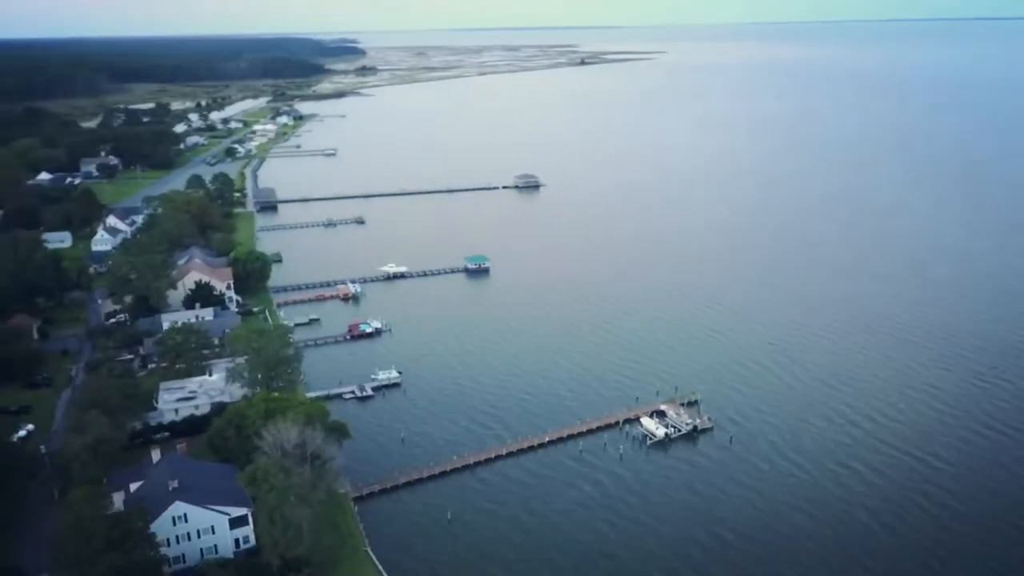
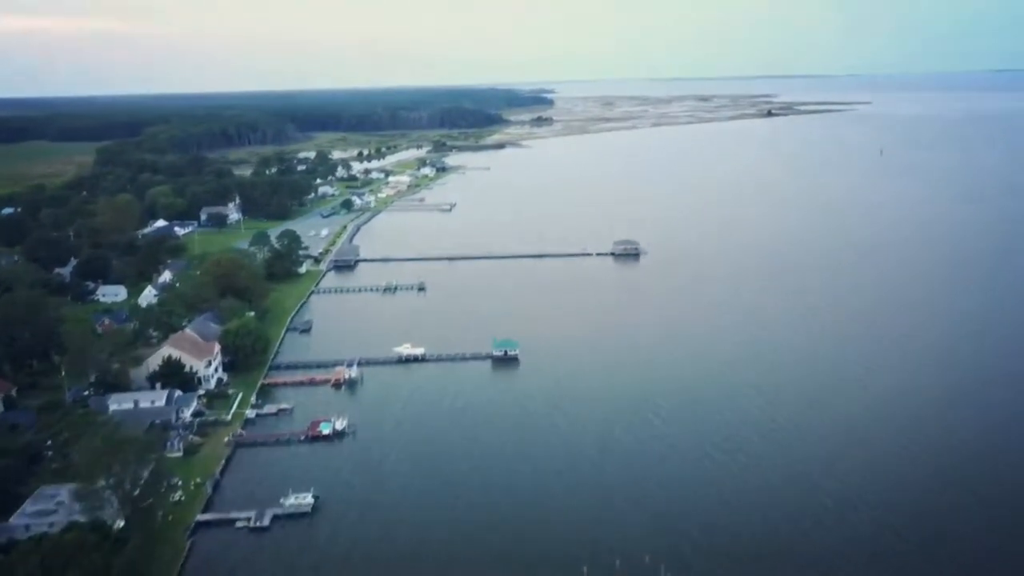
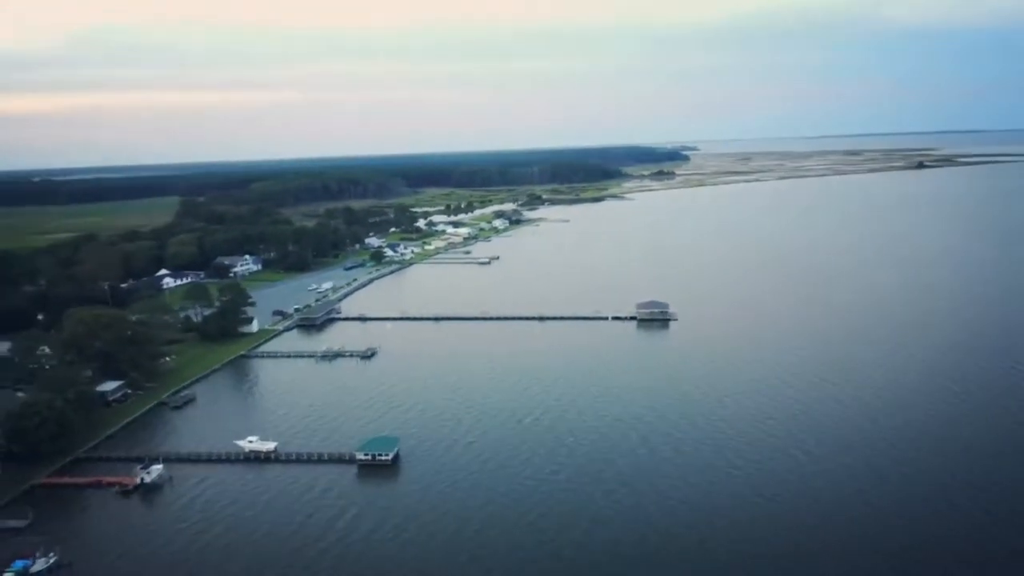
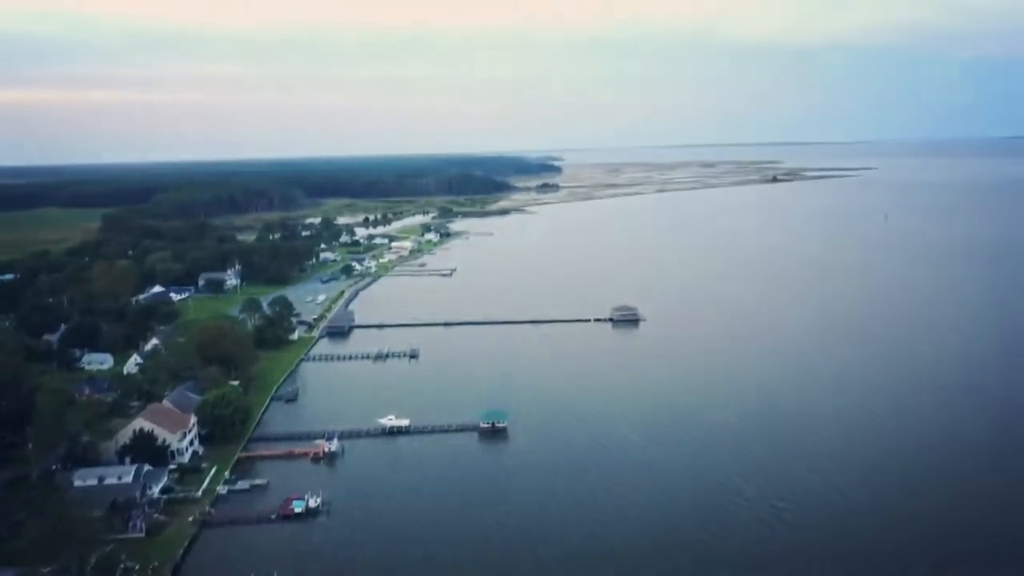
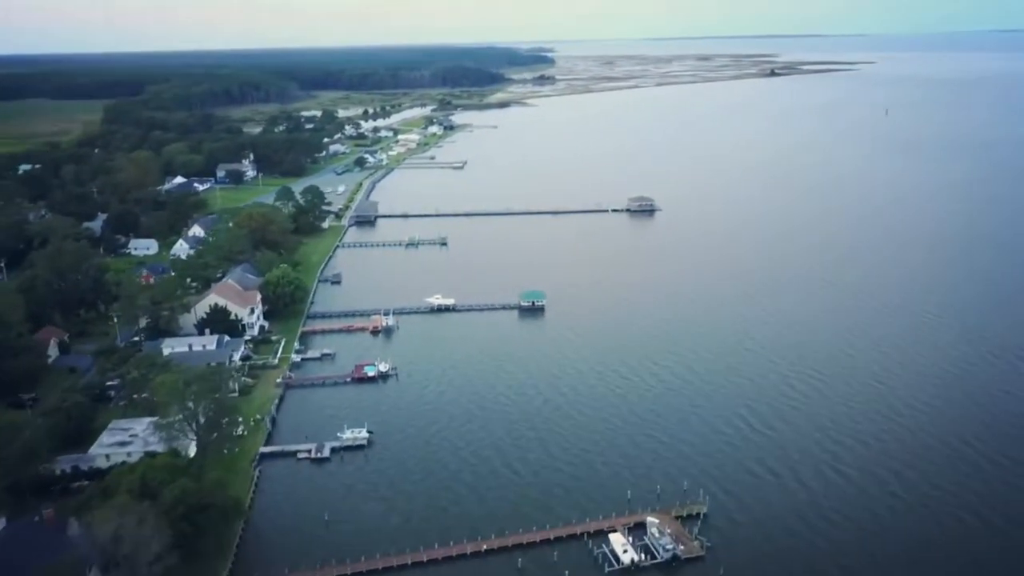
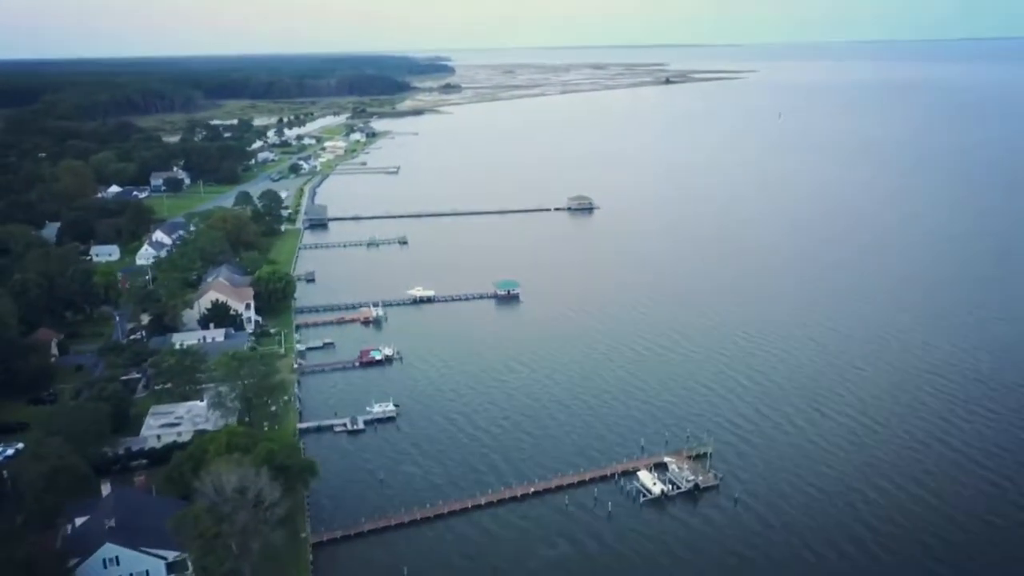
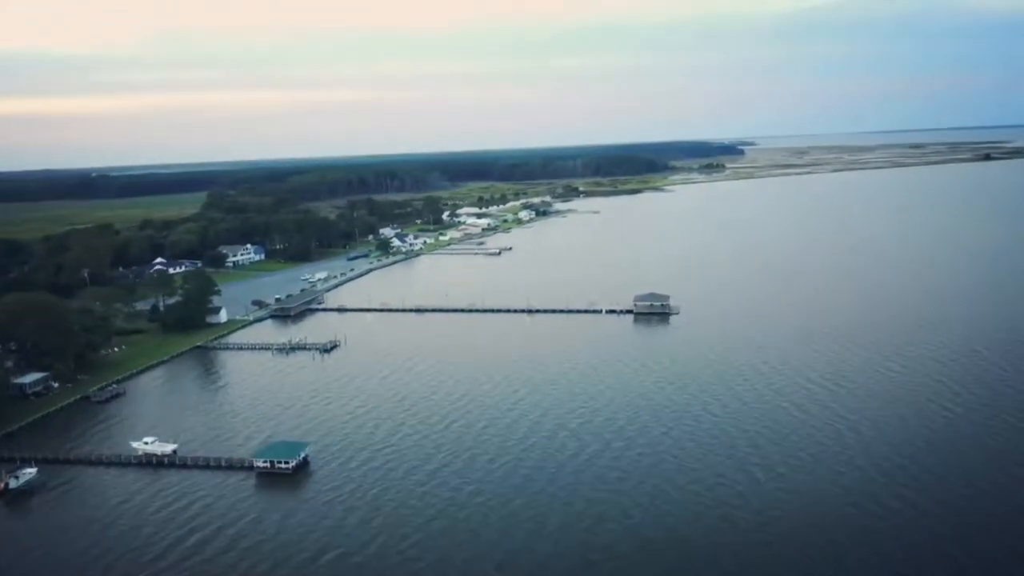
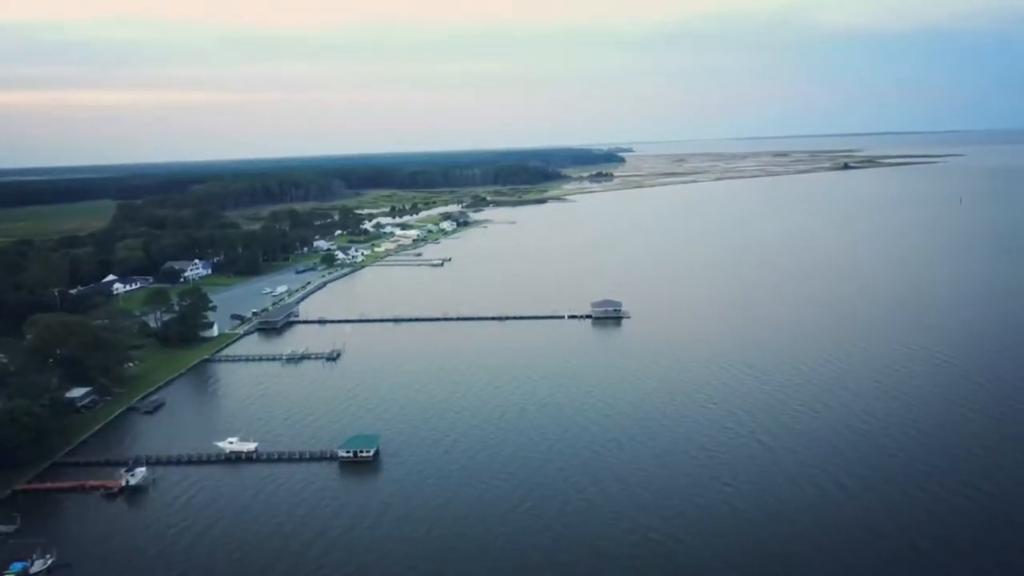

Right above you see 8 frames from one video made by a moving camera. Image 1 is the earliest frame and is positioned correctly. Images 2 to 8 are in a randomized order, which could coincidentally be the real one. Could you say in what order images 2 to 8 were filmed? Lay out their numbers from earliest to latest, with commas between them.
6, 5, 2, 4, 8, 3, 7
